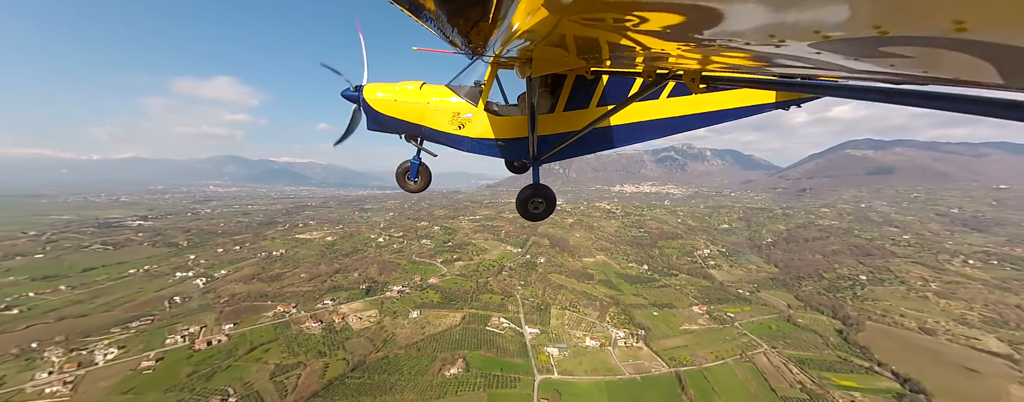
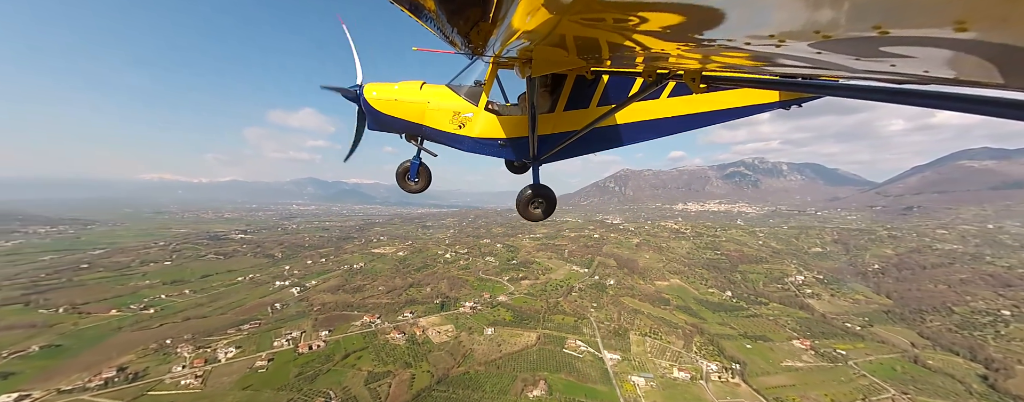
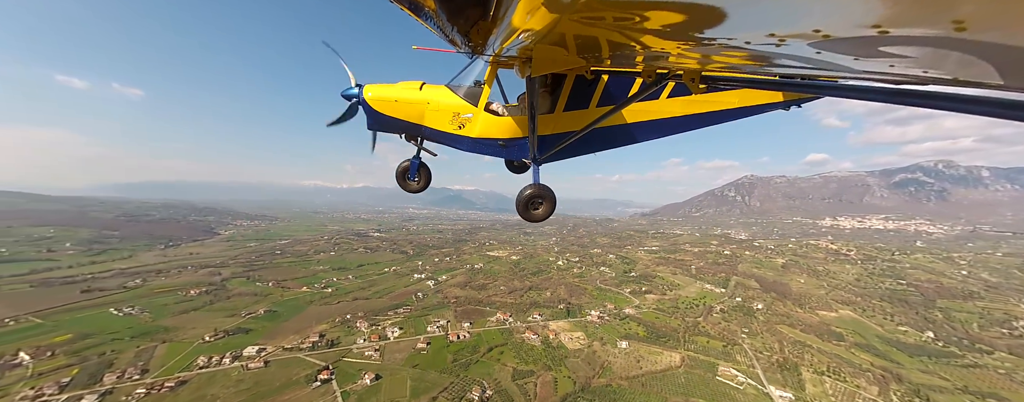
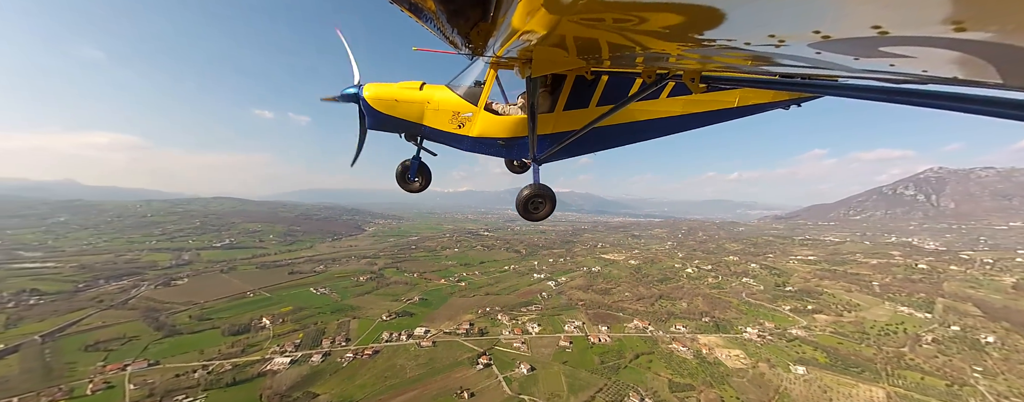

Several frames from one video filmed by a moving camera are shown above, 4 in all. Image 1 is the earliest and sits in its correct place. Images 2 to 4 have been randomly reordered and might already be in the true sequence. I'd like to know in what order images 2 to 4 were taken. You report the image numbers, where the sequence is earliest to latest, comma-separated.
2, 3, 4
